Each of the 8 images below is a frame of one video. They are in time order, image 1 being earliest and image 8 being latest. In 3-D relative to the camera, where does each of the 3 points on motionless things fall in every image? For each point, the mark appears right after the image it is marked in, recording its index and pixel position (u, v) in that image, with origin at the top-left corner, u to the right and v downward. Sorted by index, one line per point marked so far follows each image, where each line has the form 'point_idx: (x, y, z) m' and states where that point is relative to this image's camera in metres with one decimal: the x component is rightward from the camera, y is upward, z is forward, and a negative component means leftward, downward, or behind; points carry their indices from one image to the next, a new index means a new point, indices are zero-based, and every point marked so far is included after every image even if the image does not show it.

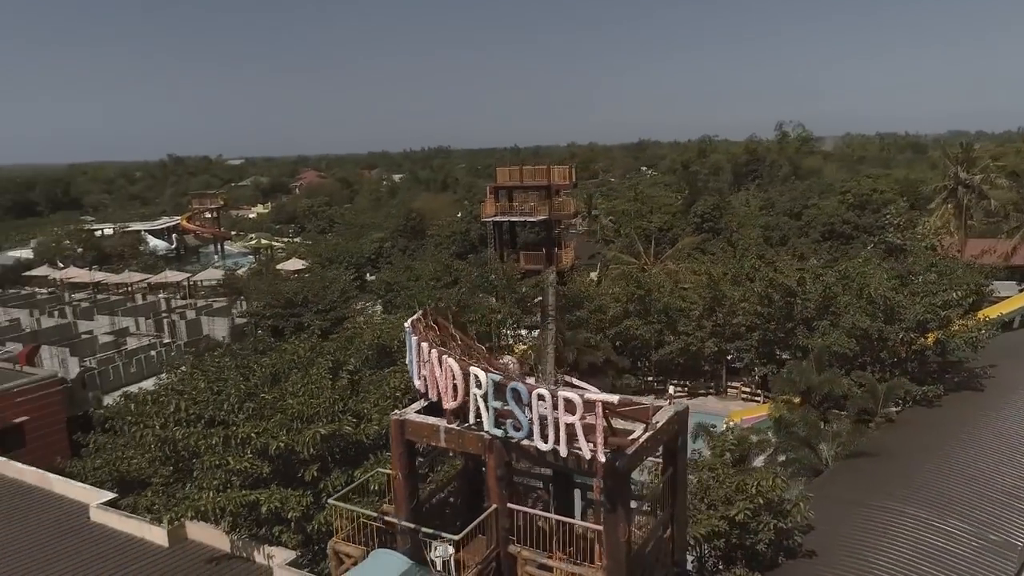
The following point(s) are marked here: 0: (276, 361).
0: (-5.2, -1.6, +15.7) m
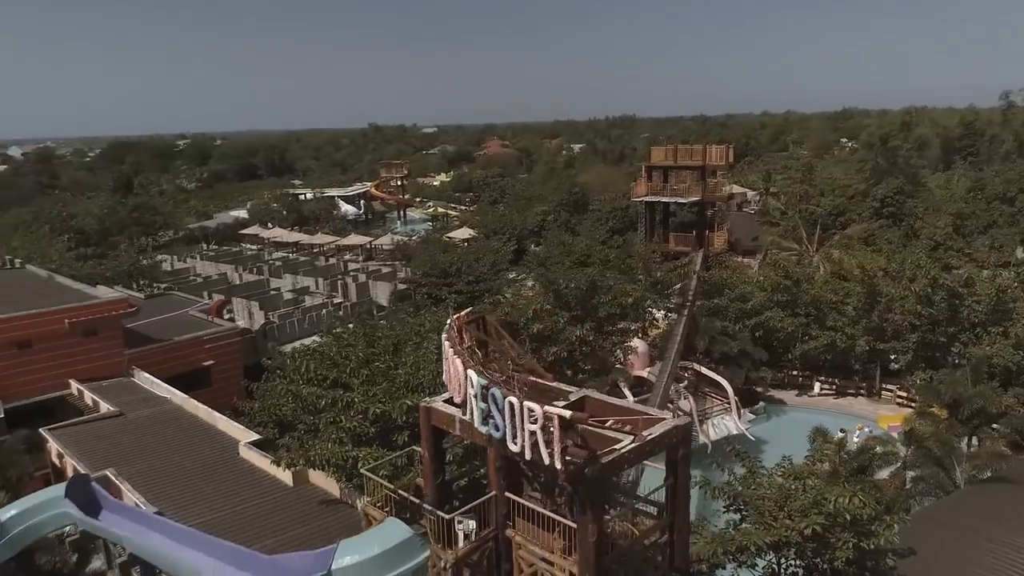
0: (-2.7, -1.1, +17.4) m
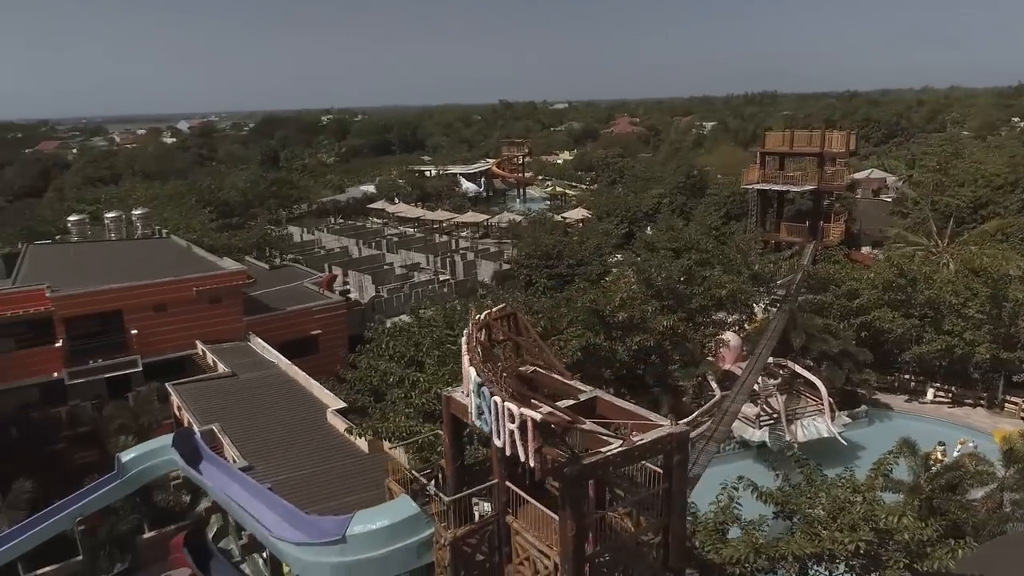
0: (-0.8, -0.7, +18.2) m
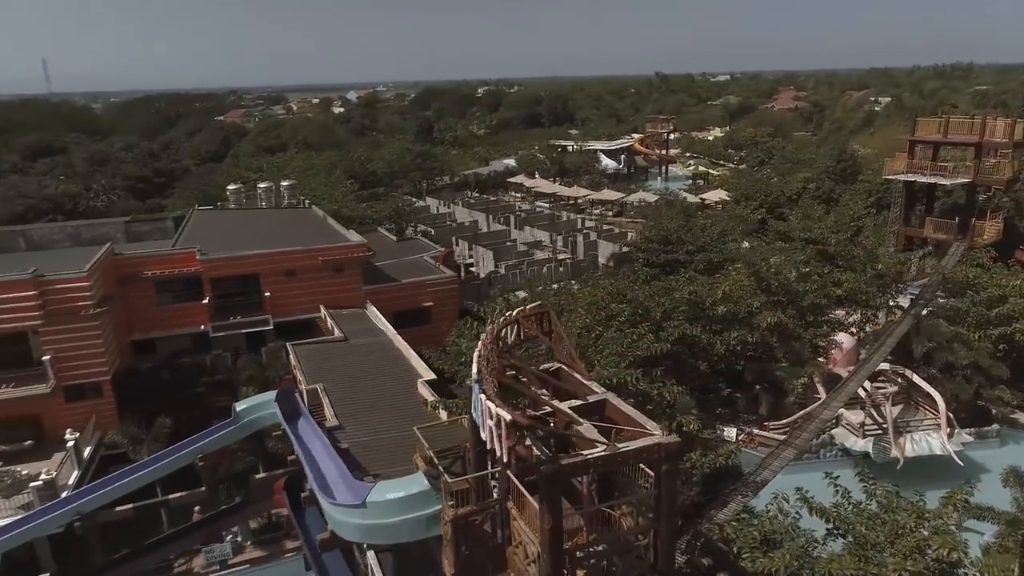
0: (+1.5, -0.4, +18.6) m
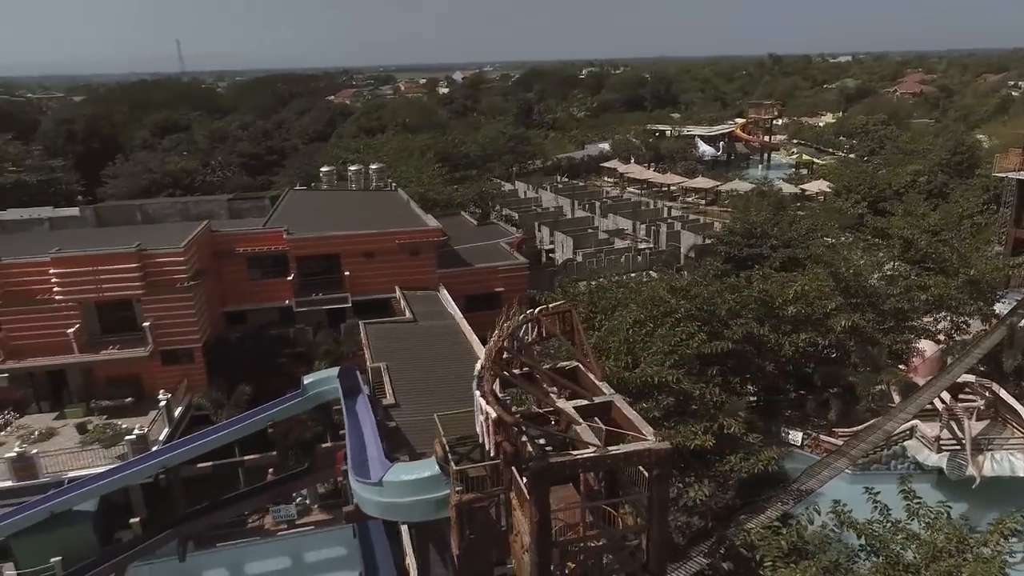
0: (+3.0, -0.2, +18.7) m
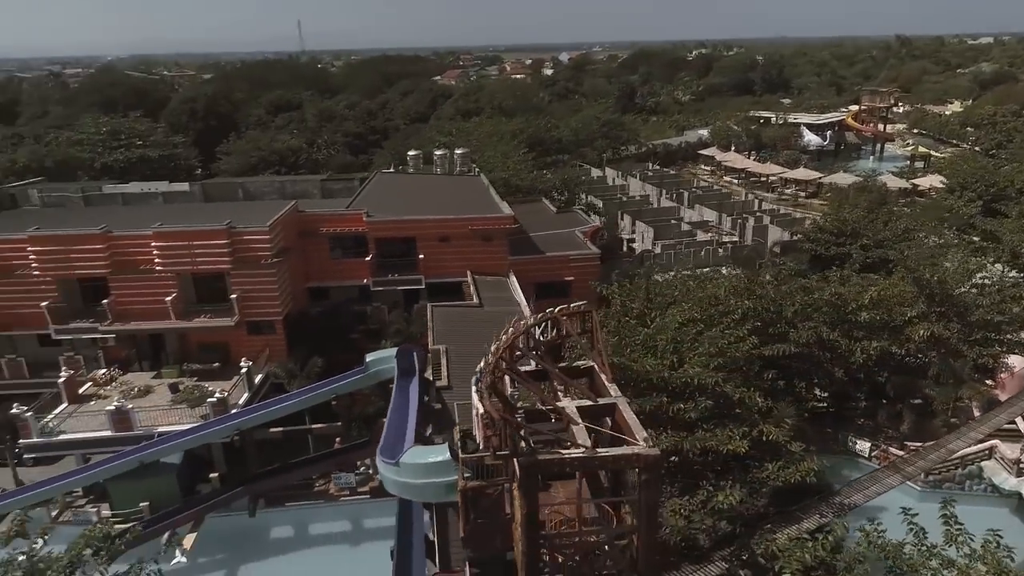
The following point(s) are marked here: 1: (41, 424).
0: (+4.5, -0.1, +18.5) m
1: (-12.4, -3.6, +18.8) m
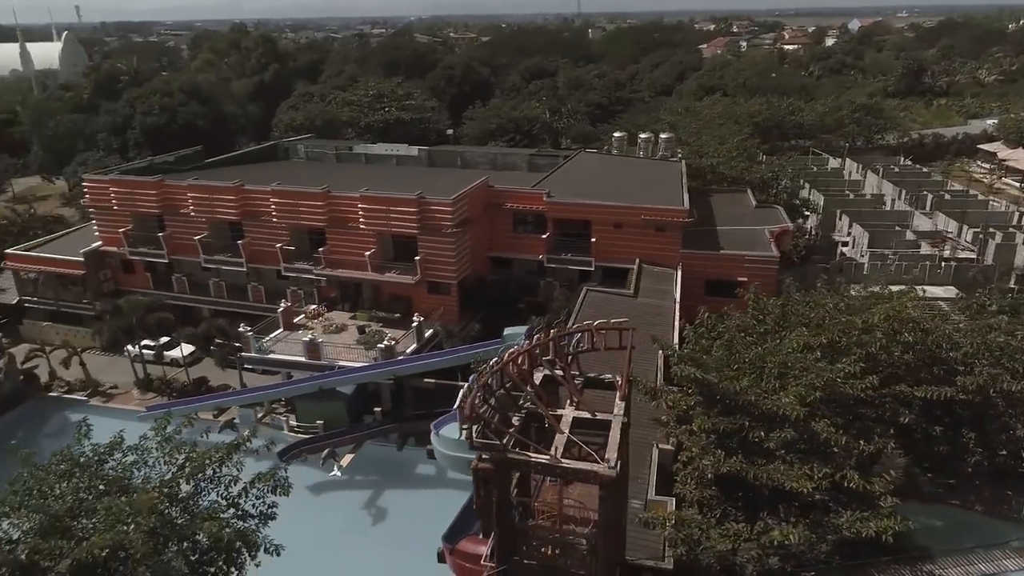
0: (+7.8, -0.7, +17.4) m
1: (-8.4, -1.8, +23.5) m
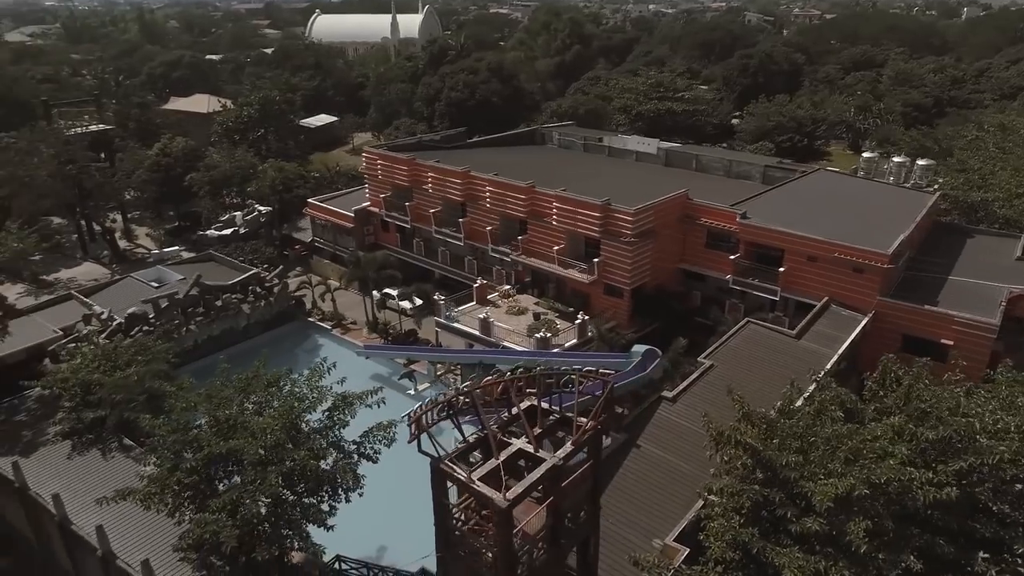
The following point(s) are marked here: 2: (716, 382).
0: (+9.7, -2.6, +15.2) m
1: (-2.5, -0.9, +27.3) m
2: (+5.6, -2.5, +19.6) m
